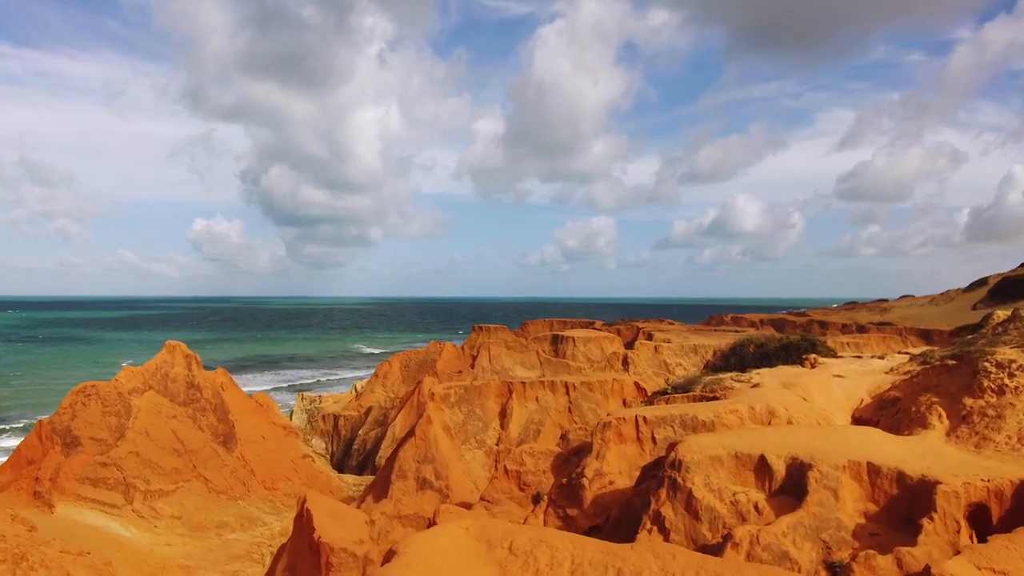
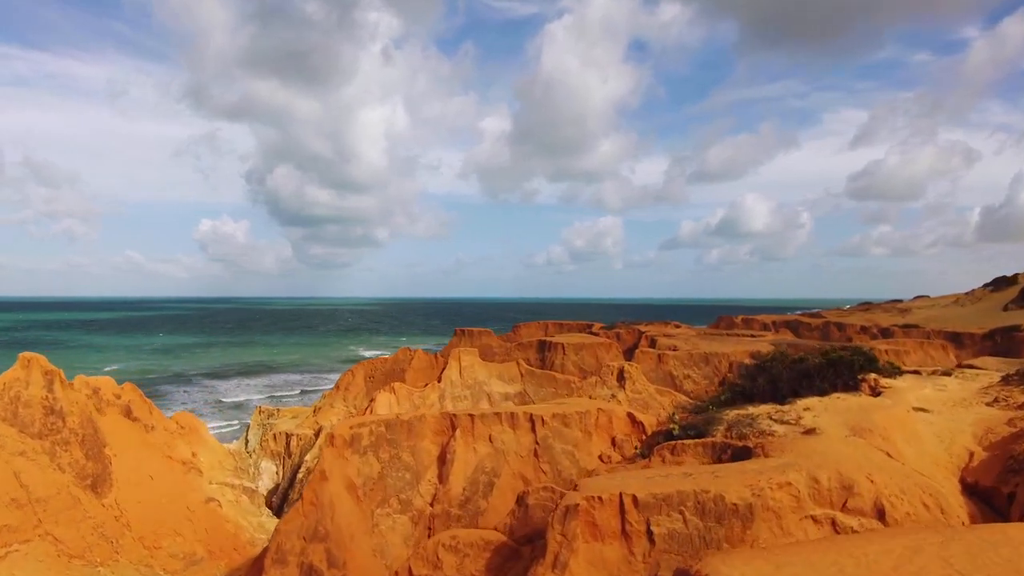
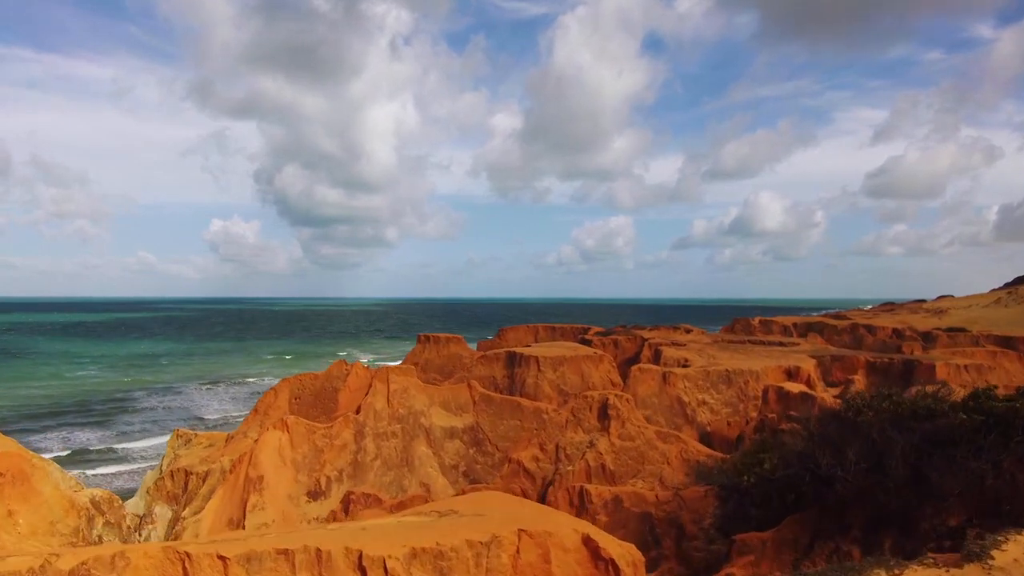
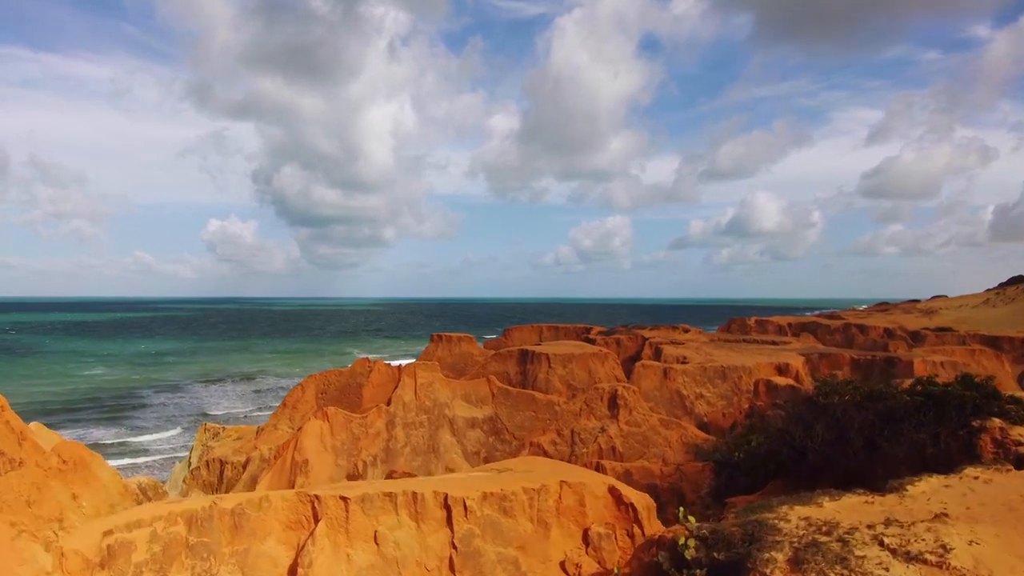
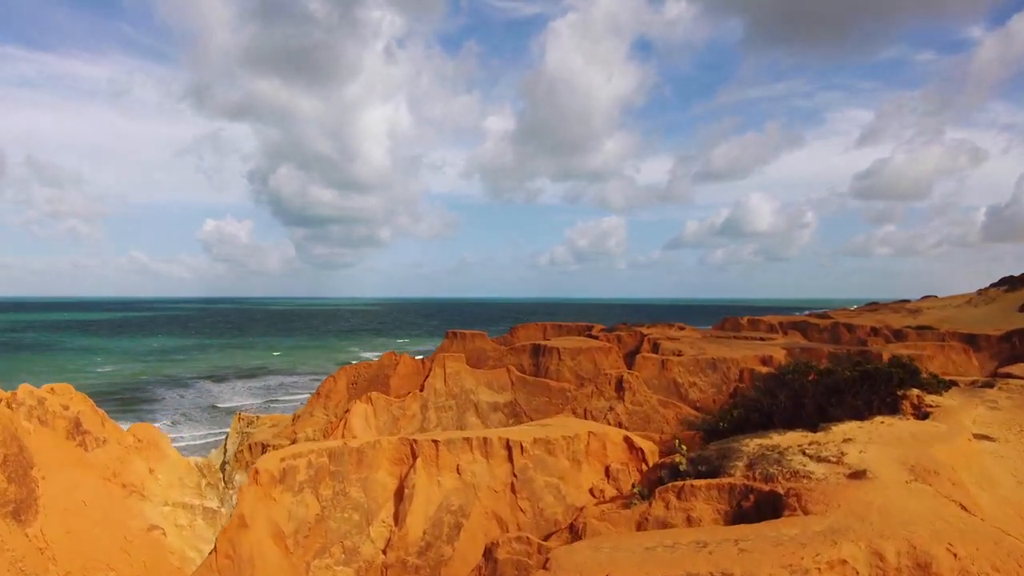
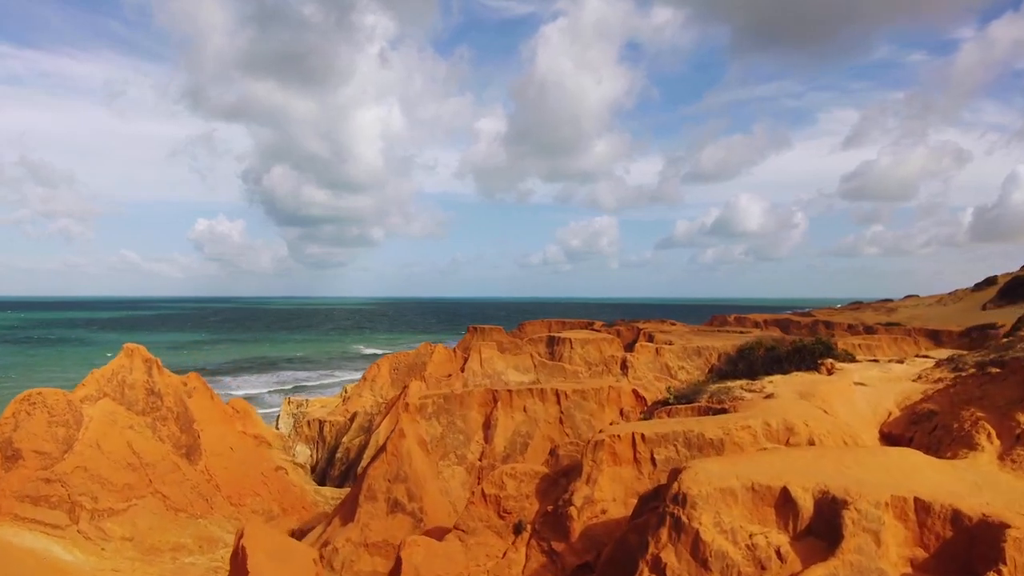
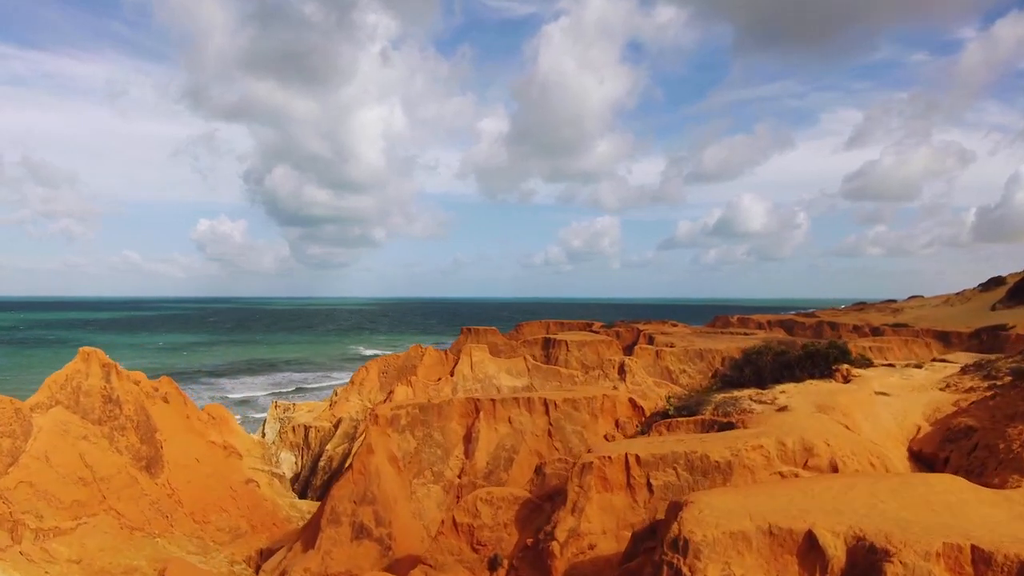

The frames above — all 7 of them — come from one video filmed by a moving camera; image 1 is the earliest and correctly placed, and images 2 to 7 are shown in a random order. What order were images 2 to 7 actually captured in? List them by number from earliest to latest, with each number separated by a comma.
6, 7, 2, 5, 4, 3
